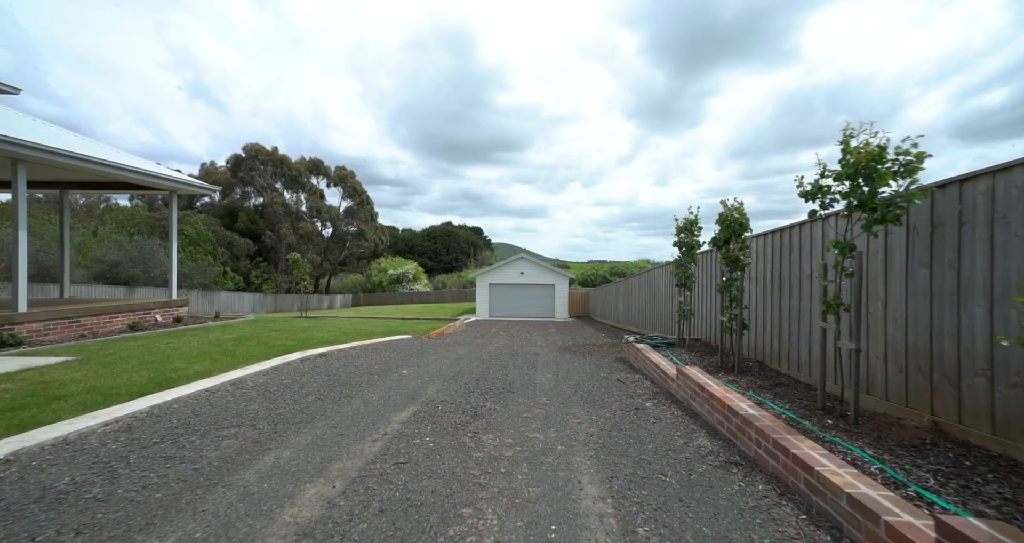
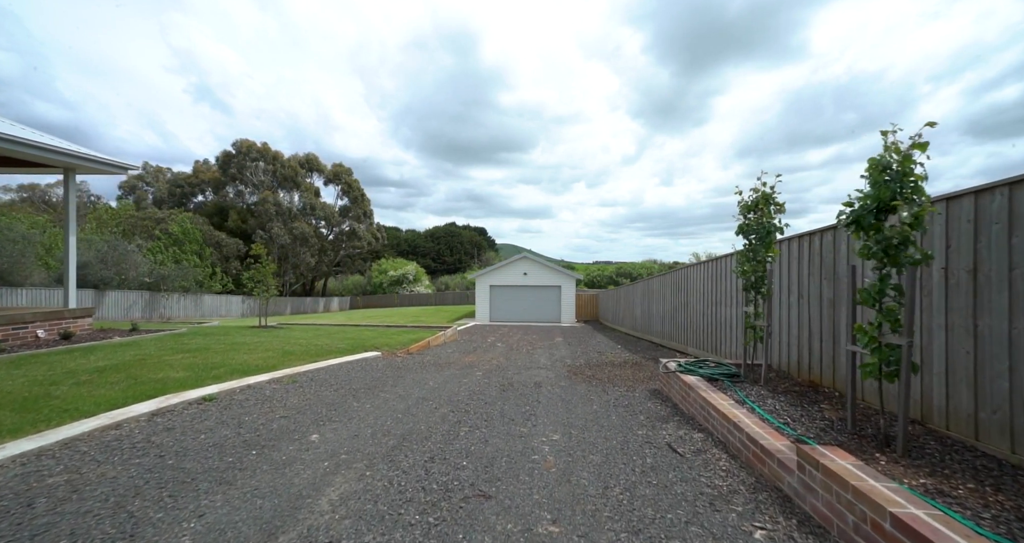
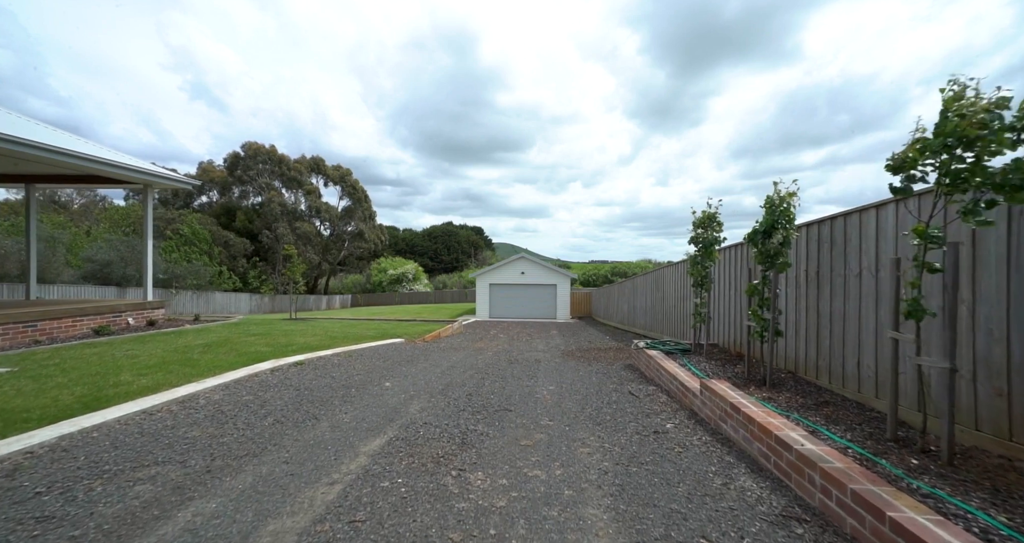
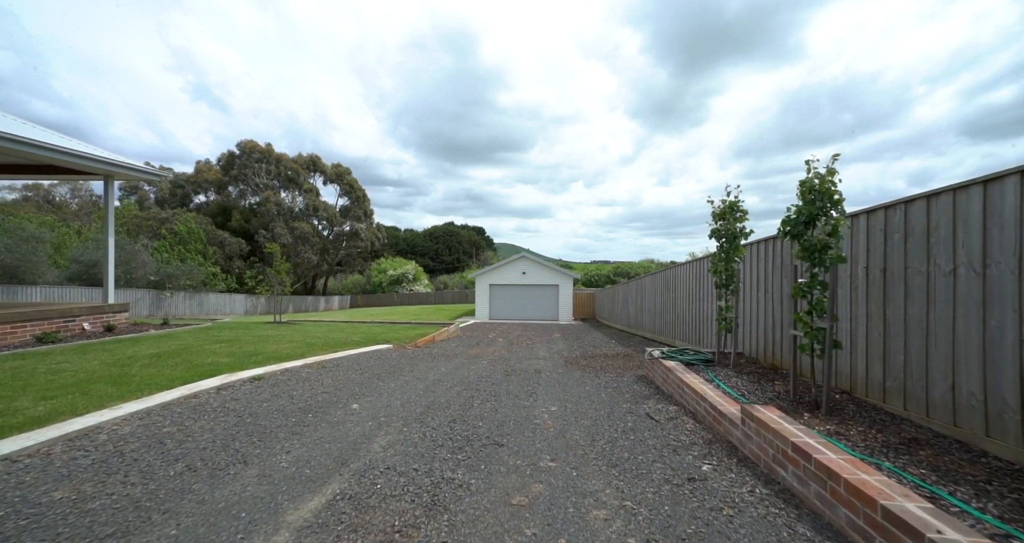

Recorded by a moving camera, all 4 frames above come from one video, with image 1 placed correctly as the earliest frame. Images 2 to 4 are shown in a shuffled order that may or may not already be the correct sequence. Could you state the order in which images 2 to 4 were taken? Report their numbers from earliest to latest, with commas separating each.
3, 4, 2
